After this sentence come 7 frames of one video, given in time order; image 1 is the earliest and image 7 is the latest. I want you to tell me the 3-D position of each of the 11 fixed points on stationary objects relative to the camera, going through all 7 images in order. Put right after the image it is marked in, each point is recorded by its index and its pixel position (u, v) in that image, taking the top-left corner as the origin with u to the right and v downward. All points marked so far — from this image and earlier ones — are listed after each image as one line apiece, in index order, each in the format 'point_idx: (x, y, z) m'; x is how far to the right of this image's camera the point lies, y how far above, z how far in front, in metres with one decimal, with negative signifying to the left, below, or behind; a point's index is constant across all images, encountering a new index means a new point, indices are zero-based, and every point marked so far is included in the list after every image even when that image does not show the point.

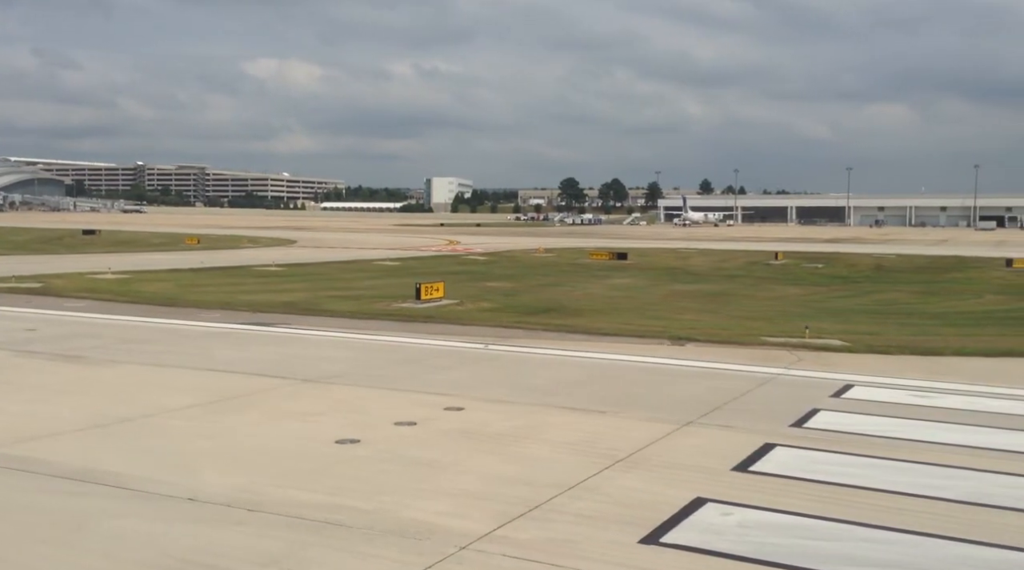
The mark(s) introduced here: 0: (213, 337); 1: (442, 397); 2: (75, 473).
0: (-5.8, -1.0, +19.5) m
1: (-0.8, -1.4, +12.5) m
2: (-3.6, -1.6, +8.4) m
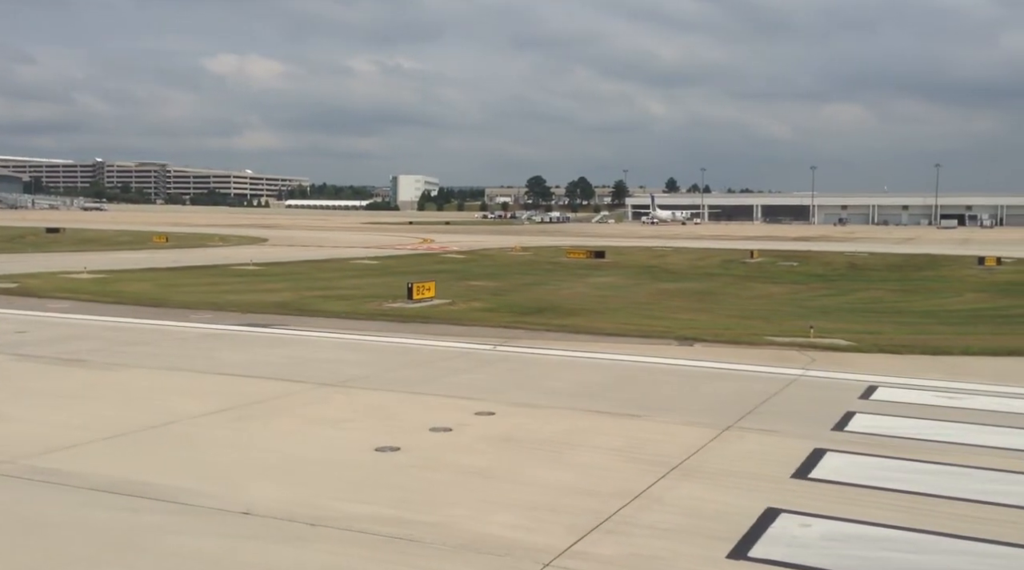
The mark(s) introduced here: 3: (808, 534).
0: (-5.7, -1.0, +19.0) m
1: (-0.5, -1.4, +12.2) m
2: (-3.2, -1.6, +8.0) m
3: (+2.1, -1.8, +7.0) m
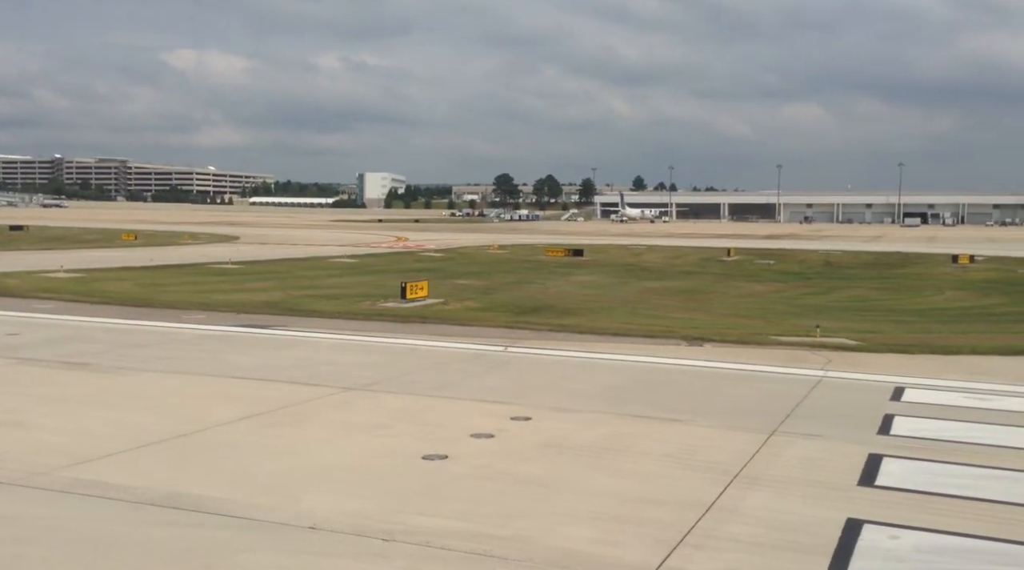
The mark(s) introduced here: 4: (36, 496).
0: (-5.5, -1.0, +18.6) m
1: (-0.1, -1.4, +11.9) m
2: (-2.6, -1.6, +7.6) m
3: (+2.6, -1.8, +6.8) m
4: (-3.7, -1.6, +7.7) m
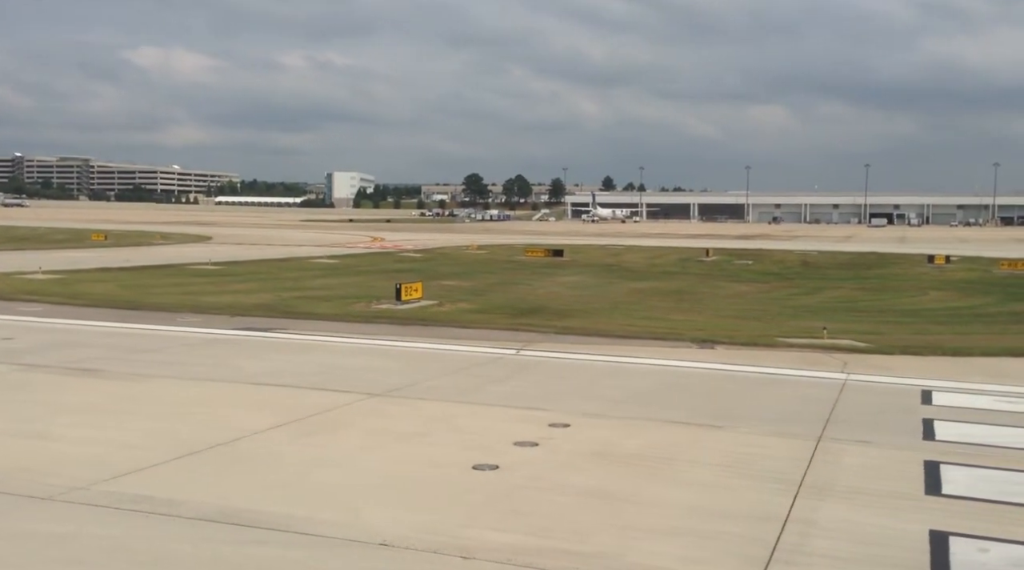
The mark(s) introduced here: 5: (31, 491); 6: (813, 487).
0: (-5.3, -1.1, +18.1) m
1: (+0.3, -1.5, +11.6) m
2: (-2.1, -1.7, +7.3) m
3: (+3.2, -1.8, +6.6) m
4: (-3.1, -1.7, +7.3) m
5: (-3.8, -1.6, +7.8) m
6: (+2.5, -1.7, +8.4) m
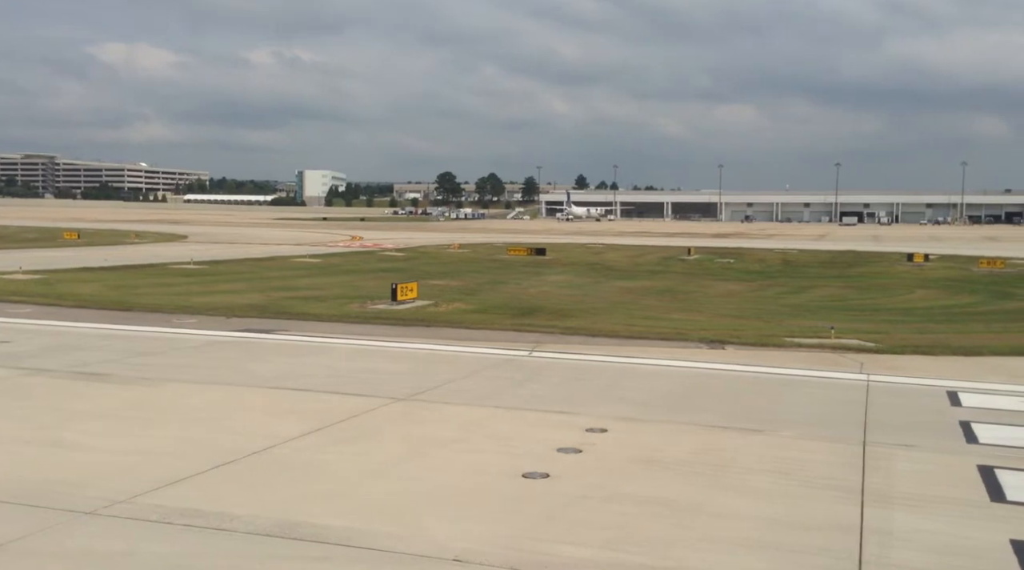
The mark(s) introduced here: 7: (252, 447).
0: (-5.1, -1.1, +17.7) m
1: (+0.7, -1.5, +11.4) m
2: (-1.6, -1.7, +6.9) m
3: (+3.7, -1.8, +6.4) m
4: (-2.7, -1.7, +7.0) m
5: (-3.3, -1.6, +7.5) m
6: (+3.0, -1.7, +8.2) m
7: (-2.5, -1.5, +9.5) m
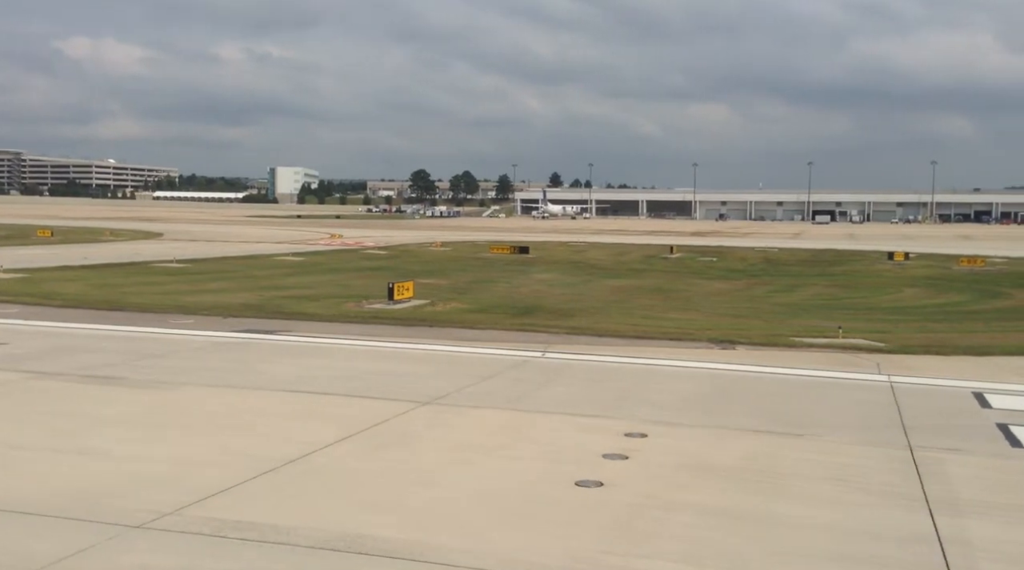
0: (-4.9, -1.1, +17.3) m
1: (+1.0, -1.5, +11.1) m
2: (-1.1, -1.7, +6.6) m
3: (+4.2, -1.9, +6.2) m
4: (-2.2, -1.7, +6.6) m
5: (-2.8, -1.7, +7.1) m
6: (+3.4, -1.7, +8.0) m
7: (-2.1, -1.6, +9.2) m
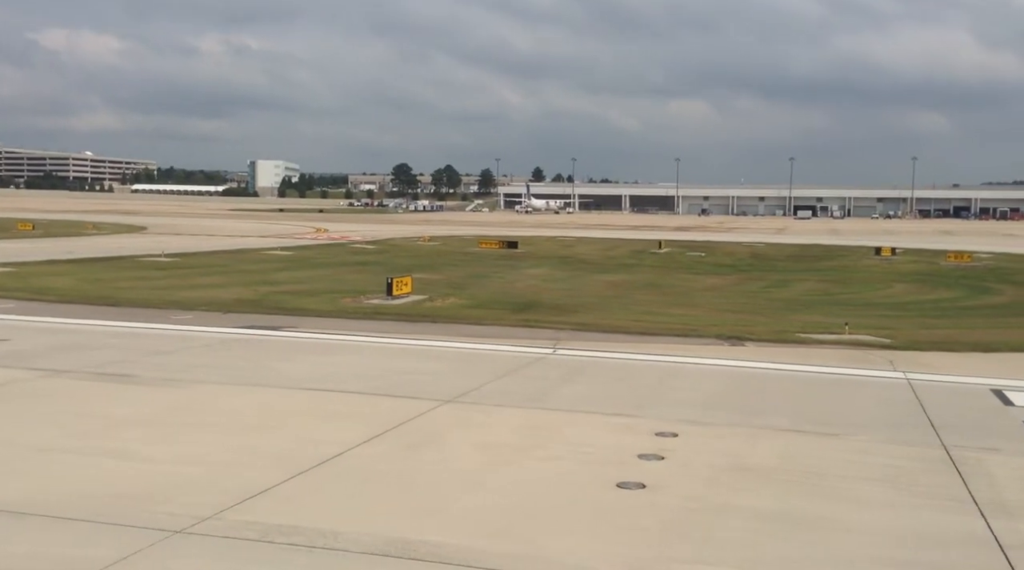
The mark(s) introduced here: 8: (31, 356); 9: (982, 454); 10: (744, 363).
0: (-4.7, -1.0, +17.1) m
1: (+1.3, -1.5, +11.0) m
2: (-0.8, -1.7, +6.5) m
3: (+4.6, -1.9, +6.2) m
4: (-1.8, -1.7, +6.4) m
5: (-2.5, -1.7, +6.9) m
6: (+3.8, -1.7, +7.9) m
7: (-1.8, -1.5, +9.0) m
8: (-7.5, -1.1, +15.5) m
9: (+4.5, -1.6, +9.7) m
10: (+3.7, -1.3, +16.0) m
